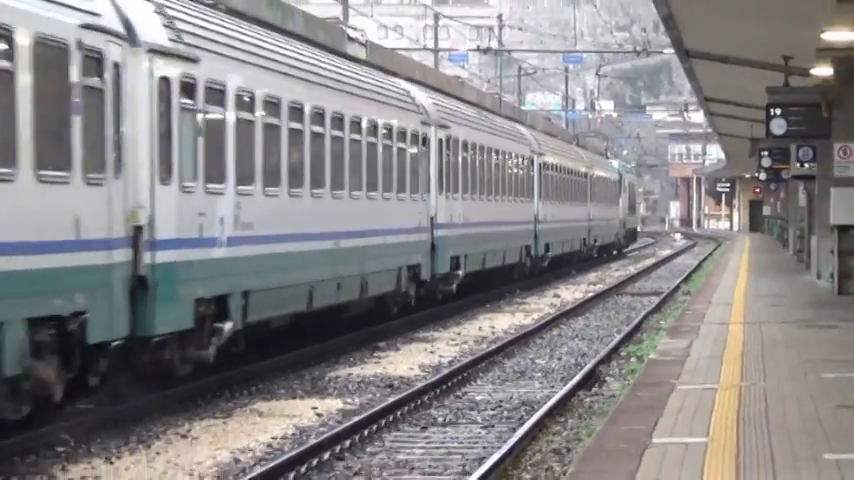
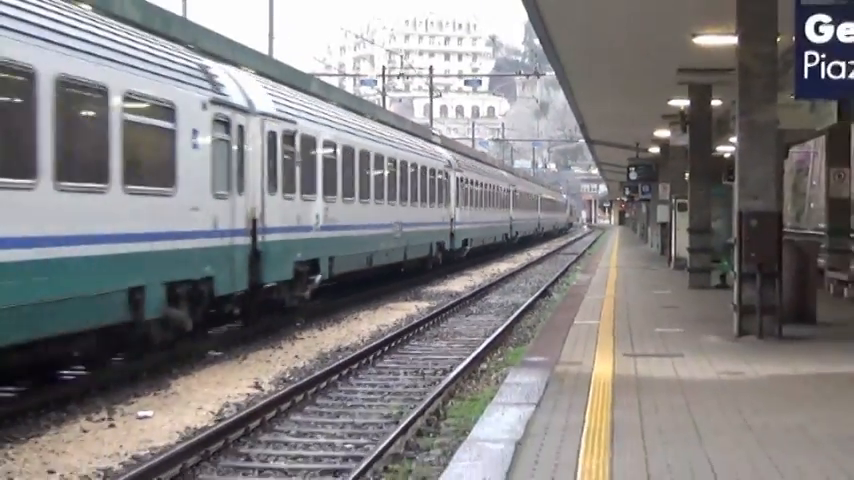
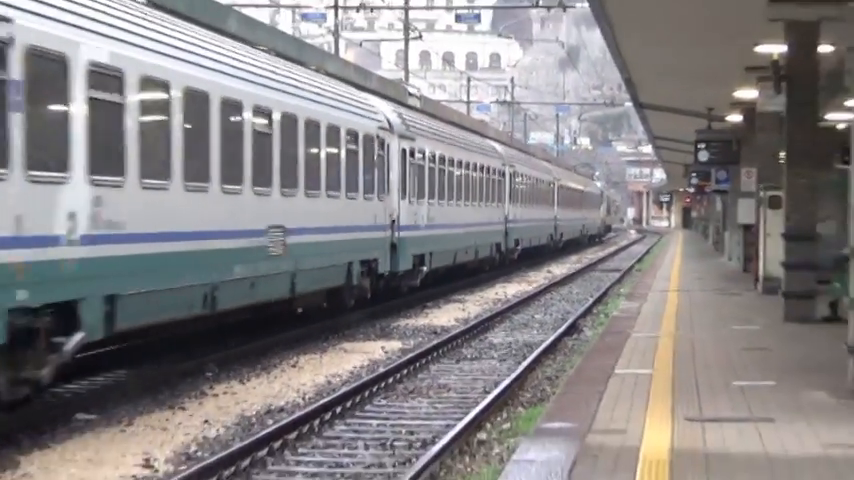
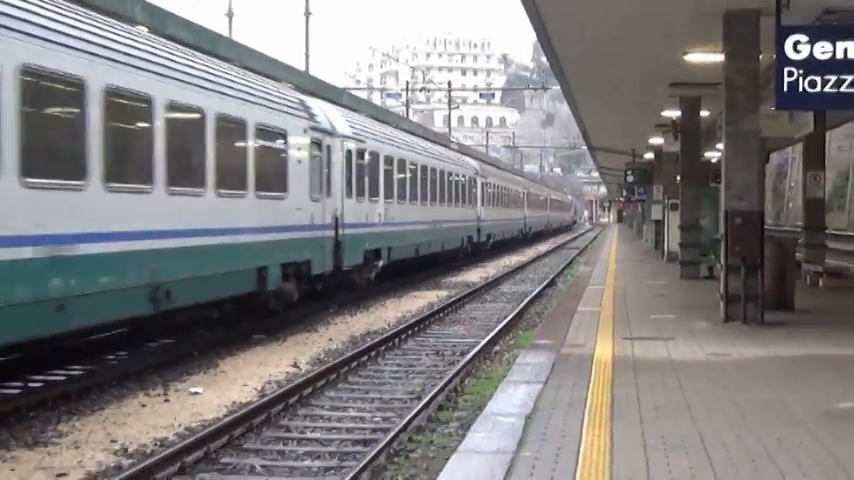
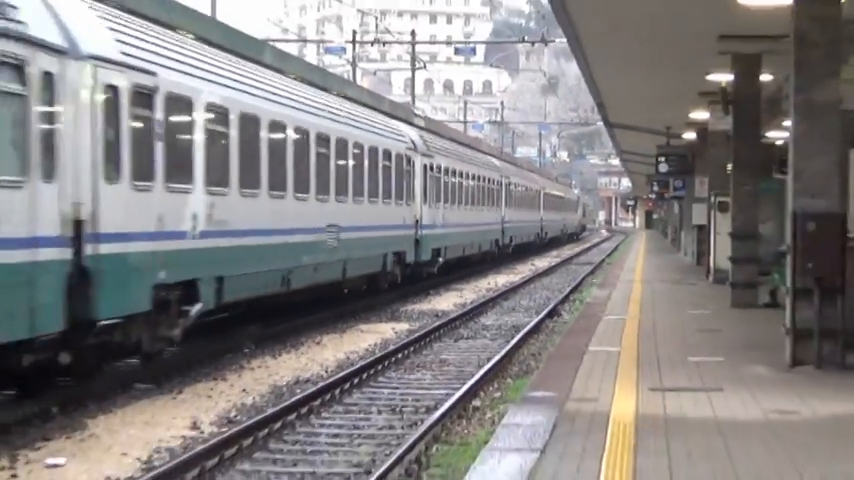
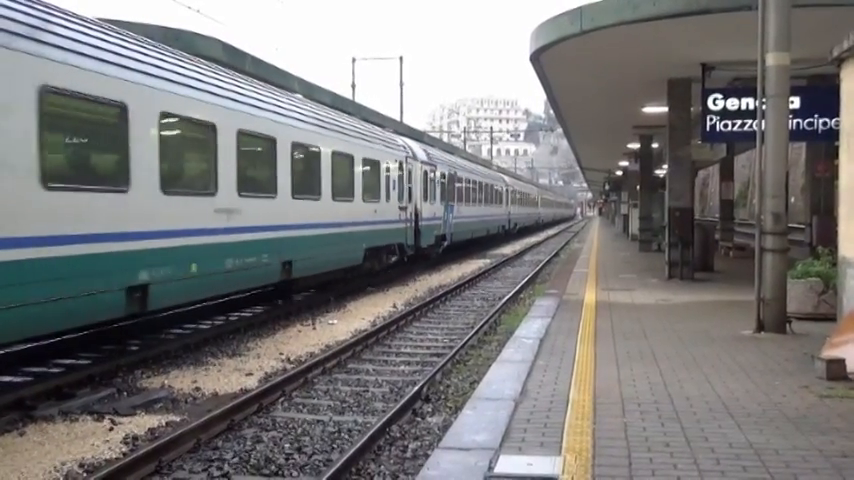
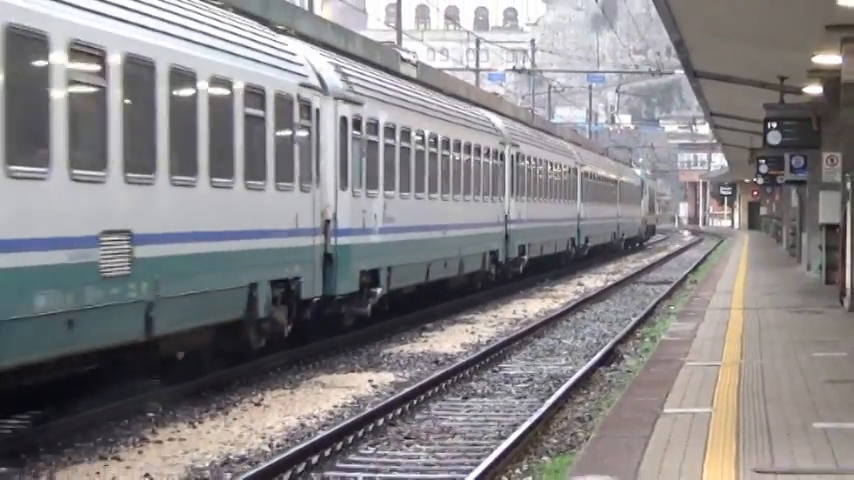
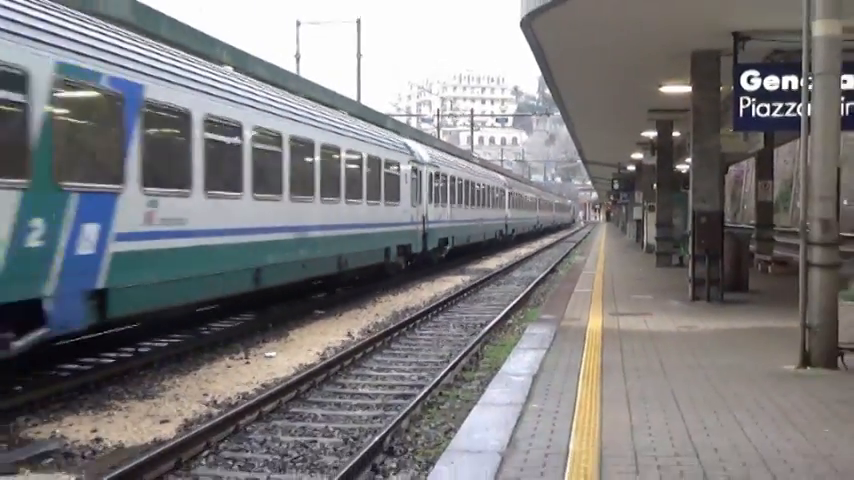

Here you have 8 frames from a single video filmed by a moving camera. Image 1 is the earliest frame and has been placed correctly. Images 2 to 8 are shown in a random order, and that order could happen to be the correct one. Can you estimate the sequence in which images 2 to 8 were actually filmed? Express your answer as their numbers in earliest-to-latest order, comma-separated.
7, 3, 5, 2, 4, 8, 6
